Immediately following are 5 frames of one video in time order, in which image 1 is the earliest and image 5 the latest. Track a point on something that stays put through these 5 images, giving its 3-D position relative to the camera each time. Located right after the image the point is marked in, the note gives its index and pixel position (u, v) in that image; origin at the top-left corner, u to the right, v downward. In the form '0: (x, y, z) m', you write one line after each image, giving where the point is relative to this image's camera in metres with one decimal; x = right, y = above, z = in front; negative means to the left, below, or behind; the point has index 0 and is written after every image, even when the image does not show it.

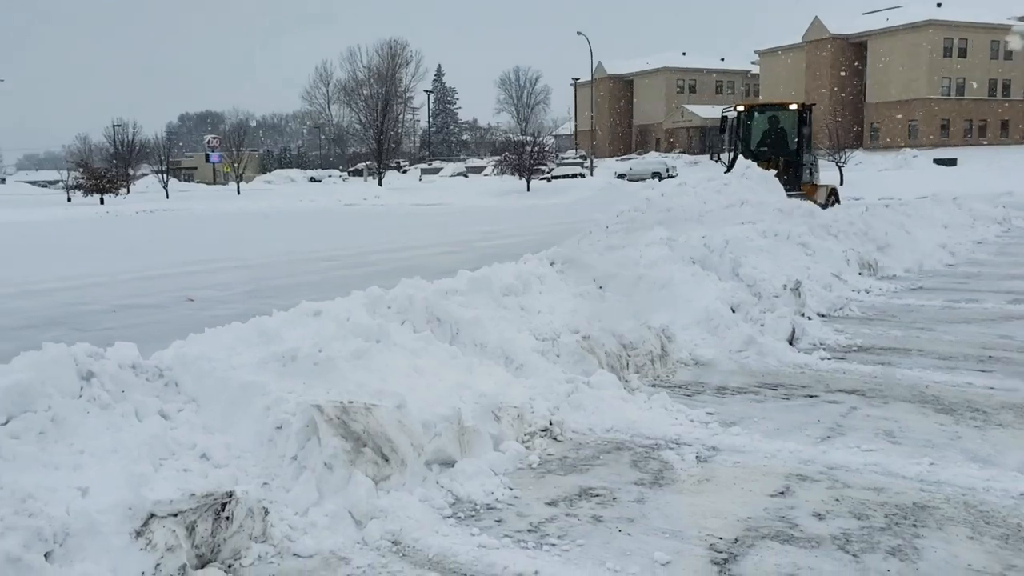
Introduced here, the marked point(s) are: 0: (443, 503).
0: (-0.3, -1.0, +4.6) m
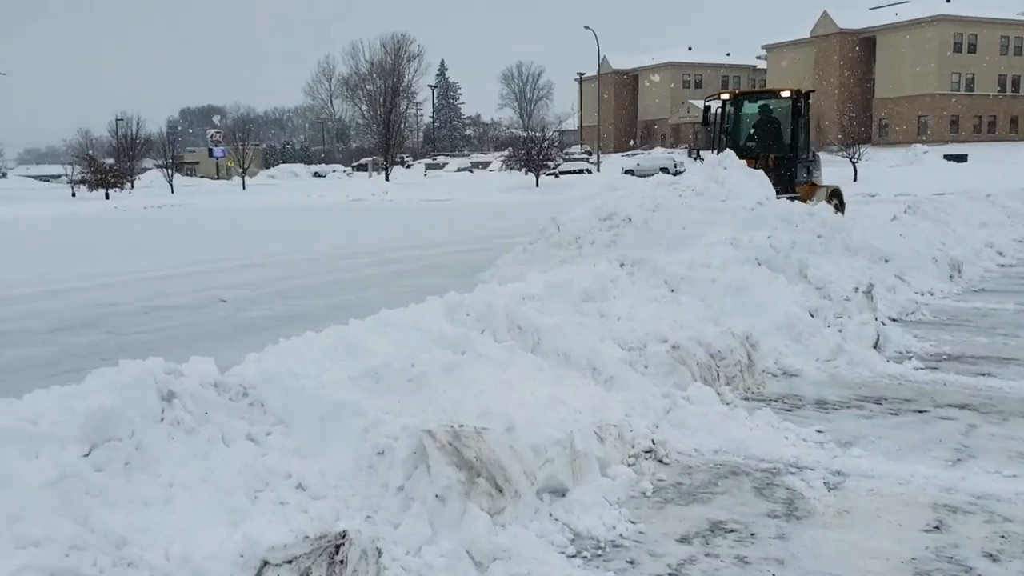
0: (+0.2, -1.1, +4.1) m
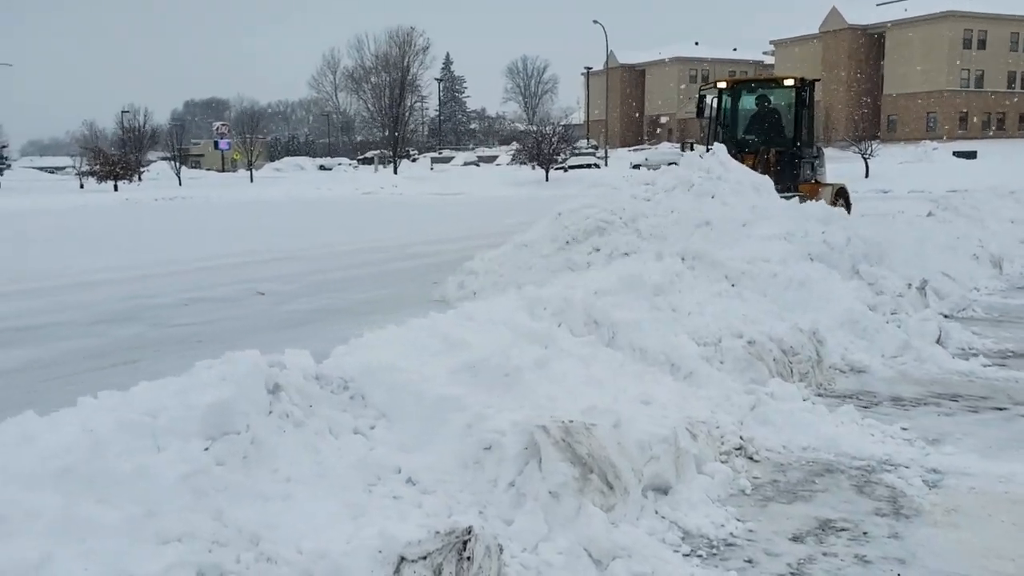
0: (+0.7, -1.1, +4.1) m
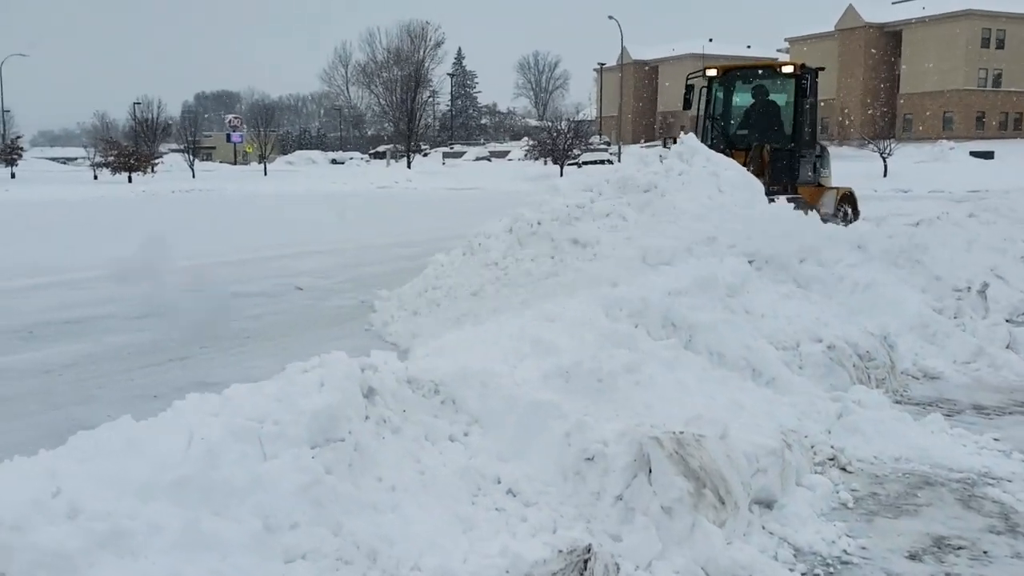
0: (+1.1, -1.1, +3.9) m
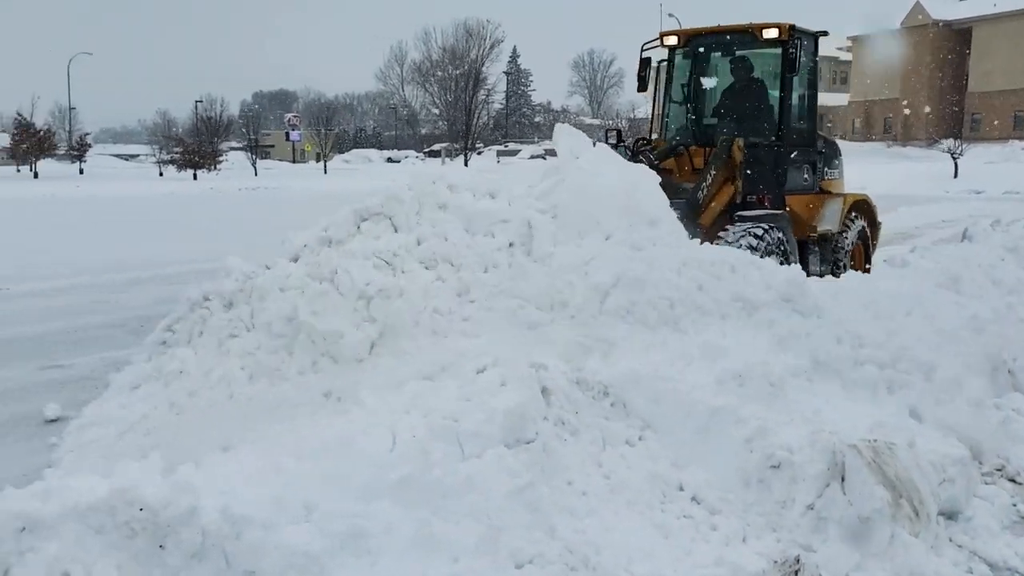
0: (+1.9, -1.1, +3.7) m
